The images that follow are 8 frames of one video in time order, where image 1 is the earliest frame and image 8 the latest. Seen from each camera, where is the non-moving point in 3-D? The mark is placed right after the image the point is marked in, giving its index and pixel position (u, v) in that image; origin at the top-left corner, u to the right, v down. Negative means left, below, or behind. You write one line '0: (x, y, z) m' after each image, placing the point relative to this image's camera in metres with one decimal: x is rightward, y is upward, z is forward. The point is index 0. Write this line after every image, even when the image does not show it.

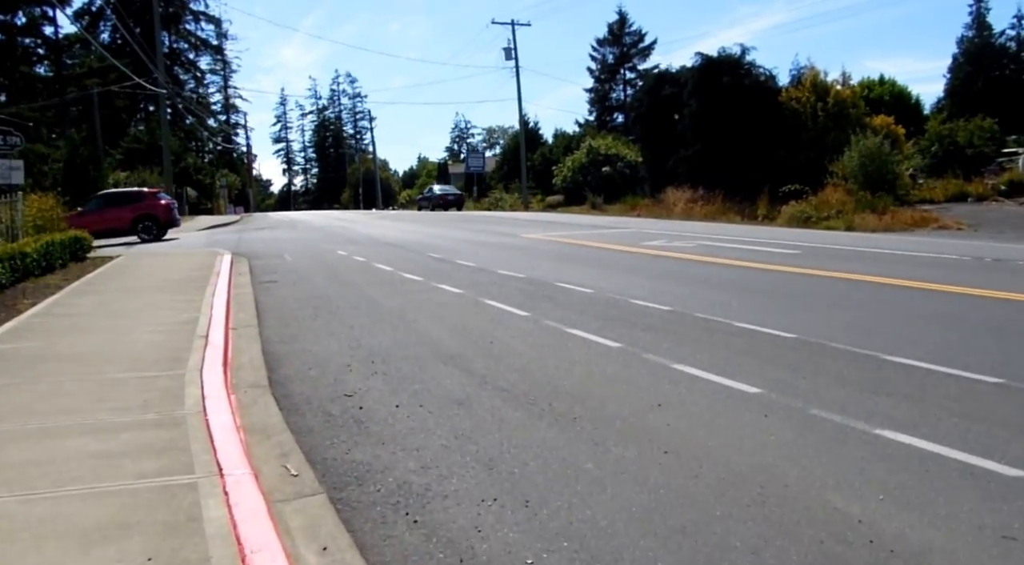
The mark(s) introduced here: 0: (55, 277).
0: (-9.1, +0.1, +15.4) m
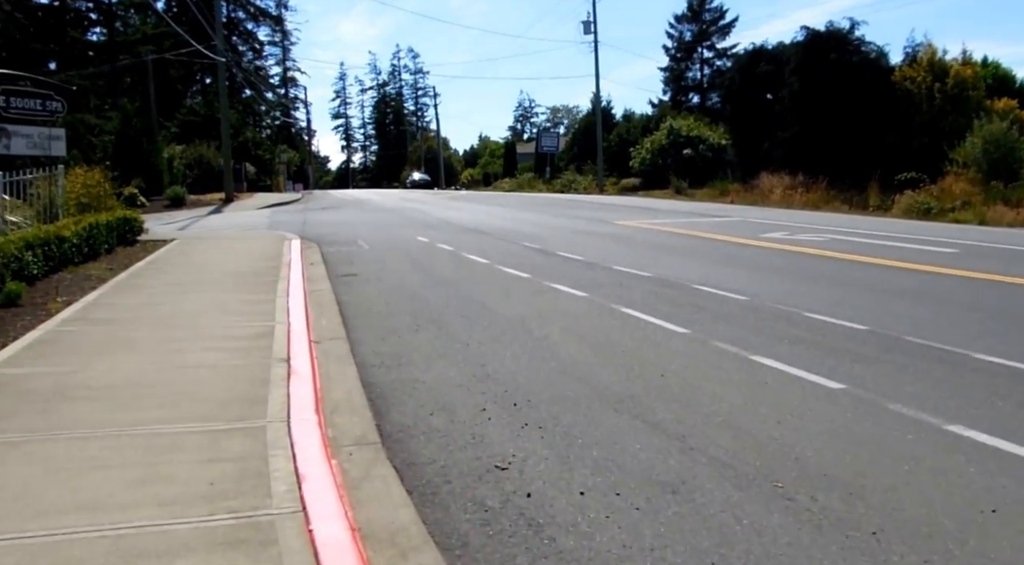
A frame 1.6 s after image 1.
0: (-7.1, +0.3, +13.4) m
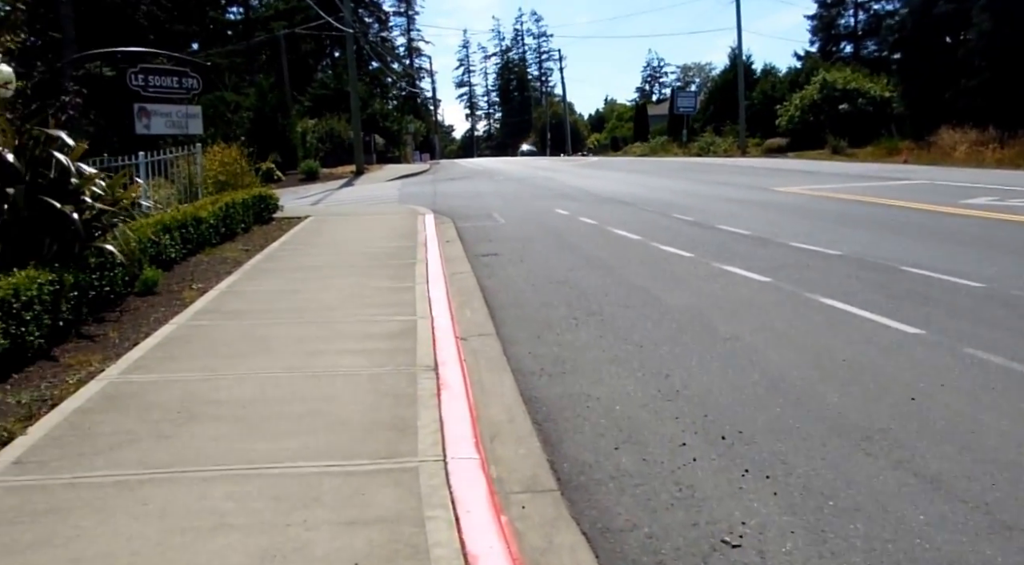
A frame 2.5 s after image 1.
0: (-4.6, +0.6, +13.0) m
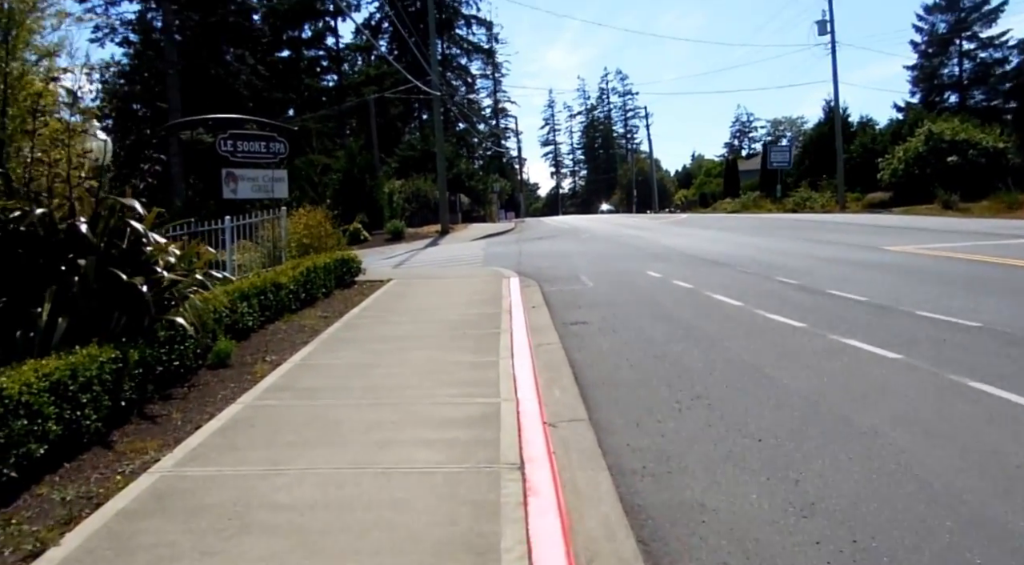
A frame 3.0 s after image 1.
0: (-3.2, -0.5, +12.6) m
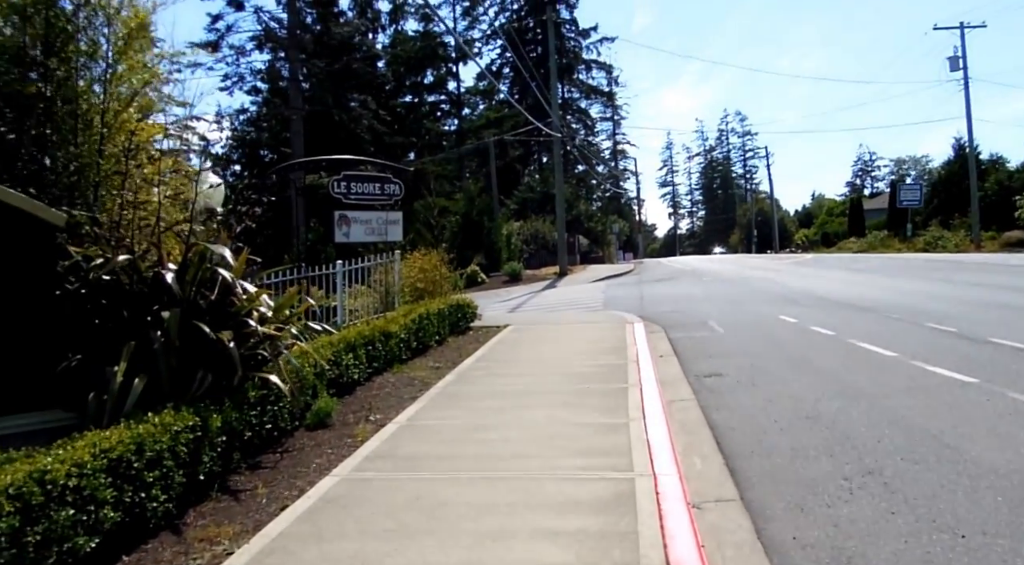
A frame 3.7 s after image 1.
0: (-1.3, -1.2, +11.8) m
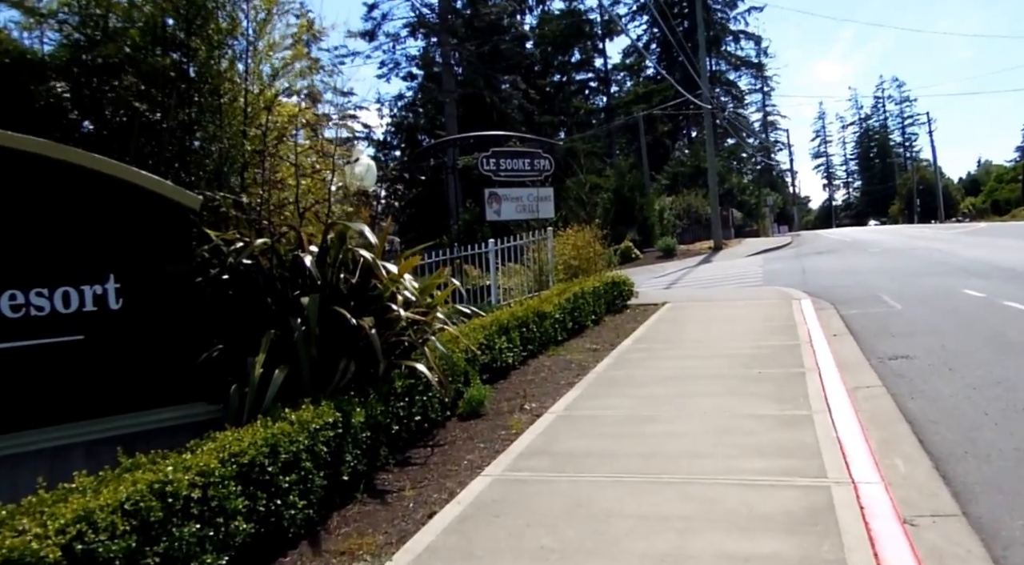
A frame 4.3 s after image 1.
0: (+1.0, -0.9, +11.1) m
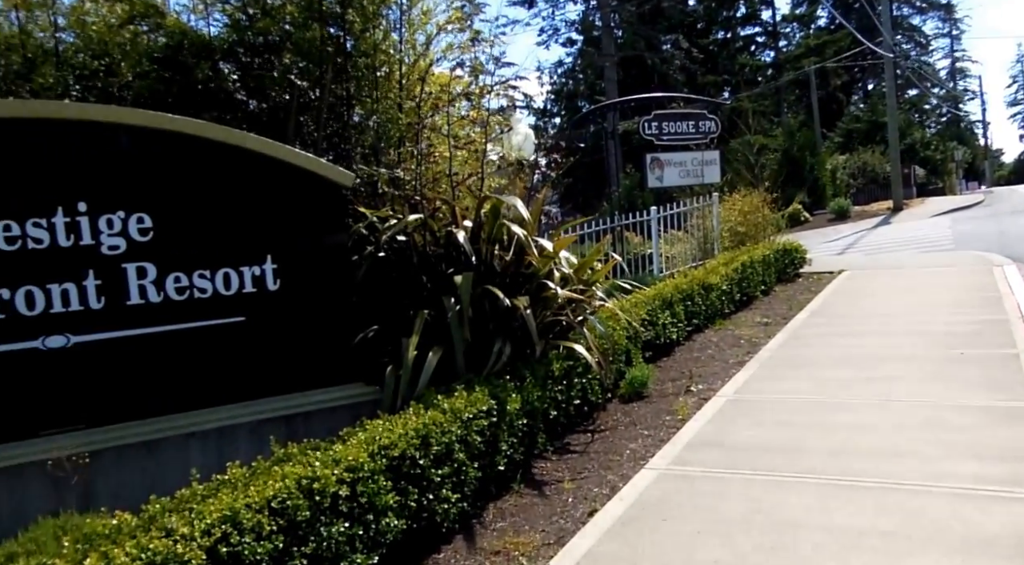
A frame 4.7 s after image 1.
0: (+3.2, -0.5, +10.3) m
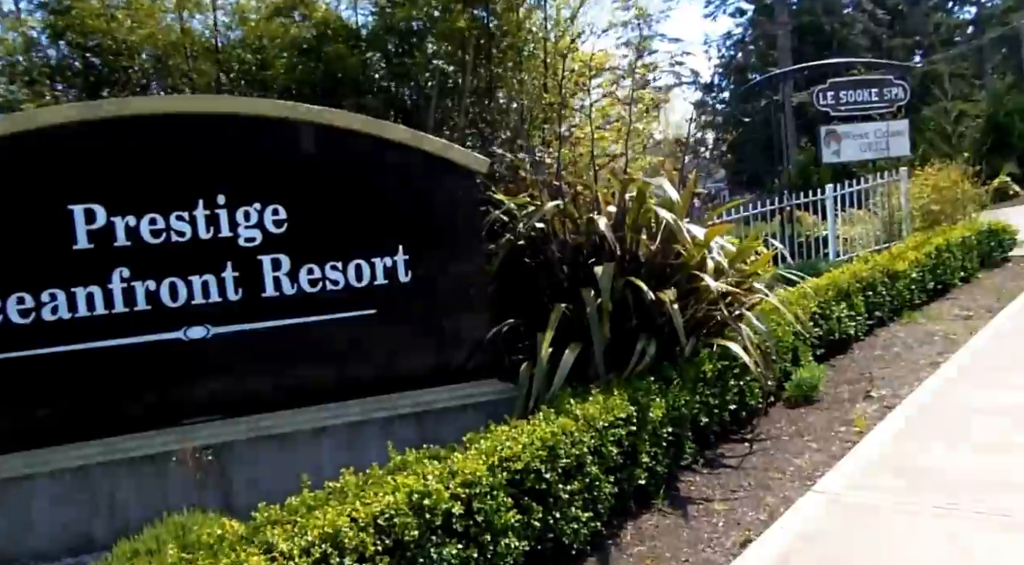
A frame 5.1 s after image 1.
0: (+5.0, -0.4, +9.1) m
